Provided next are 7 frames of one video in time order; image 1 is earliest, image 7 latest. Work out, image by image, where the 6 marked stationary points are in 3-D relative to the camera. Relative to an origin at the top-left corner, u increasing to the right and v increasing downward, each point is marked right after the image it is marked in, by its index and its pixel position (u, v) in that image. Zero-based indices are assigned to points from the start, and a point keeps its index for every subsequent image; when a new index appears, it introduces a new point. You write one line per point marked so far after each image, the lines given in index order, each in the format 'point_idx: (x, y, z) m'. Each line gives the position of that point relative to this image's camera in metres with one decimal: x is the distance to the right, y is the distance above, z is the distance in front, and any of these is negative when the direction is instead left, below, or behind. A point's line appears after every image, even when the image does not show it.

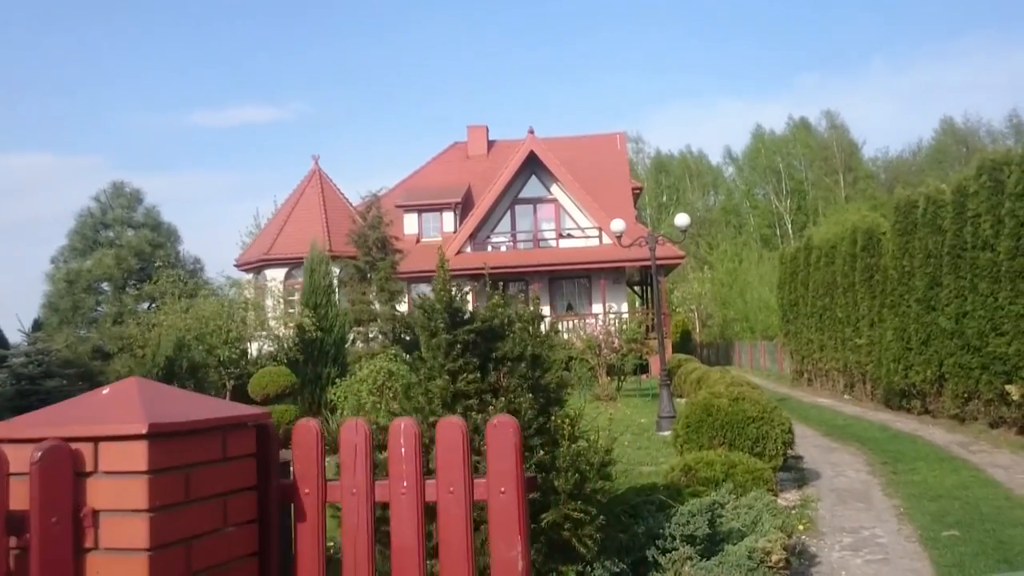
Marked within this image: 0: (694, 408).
0: (+1.8, -1.2, +9.9) m
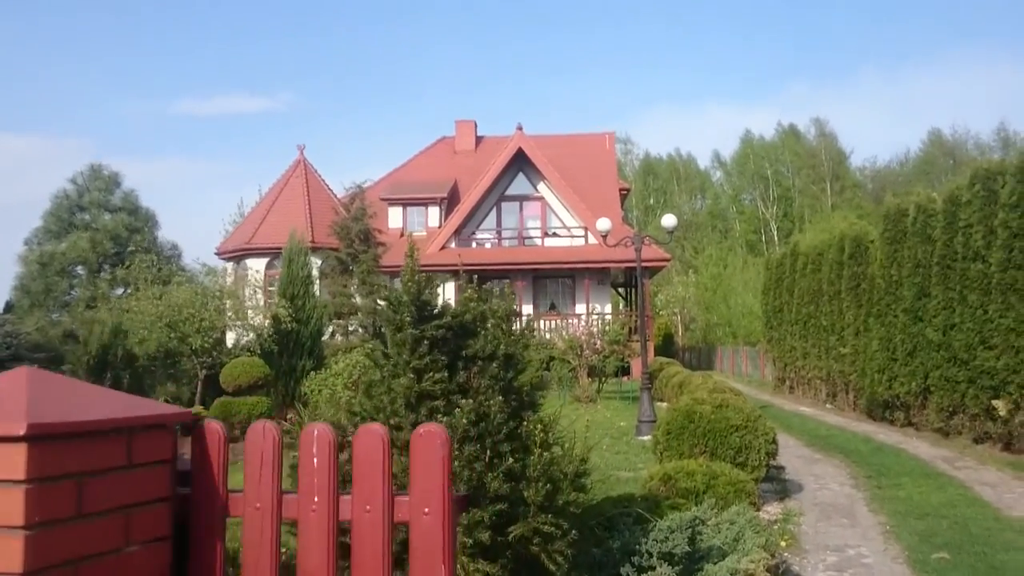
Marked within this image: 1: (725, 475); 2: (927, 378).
0: (+1.6, -1.2, +9.6) m
1: (+1.7, -1.5, +7.9) m
2: (+6.8, -1.5, +16.2) m
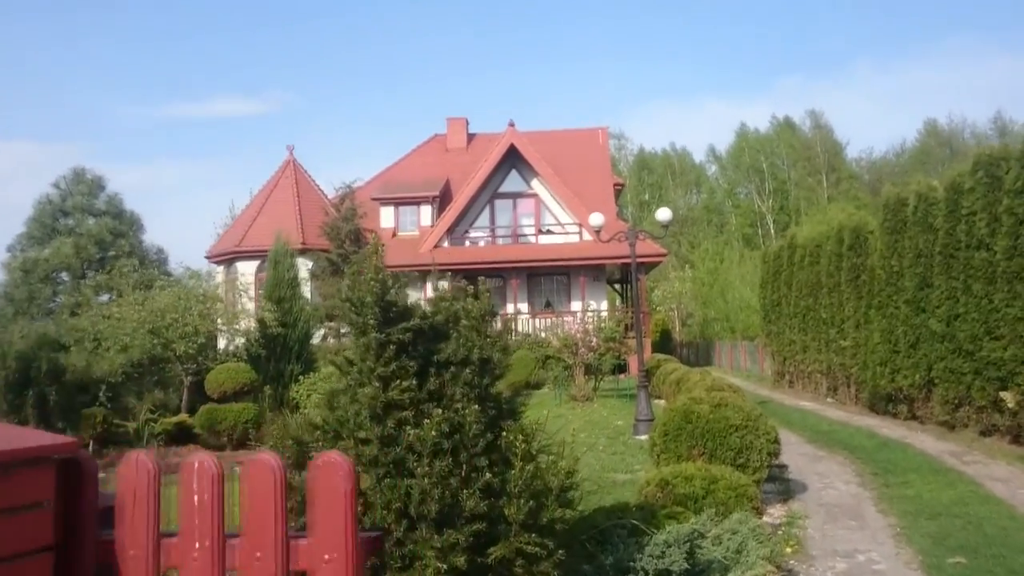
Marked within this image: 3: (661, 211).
0: (+1.5, -1.2, +9.1) m
1: (+1.6, -1.4, +7.5) m
2: (+6.7, -1.3, +15.8) m
3: (+2.6, +1.3, +17.2) m
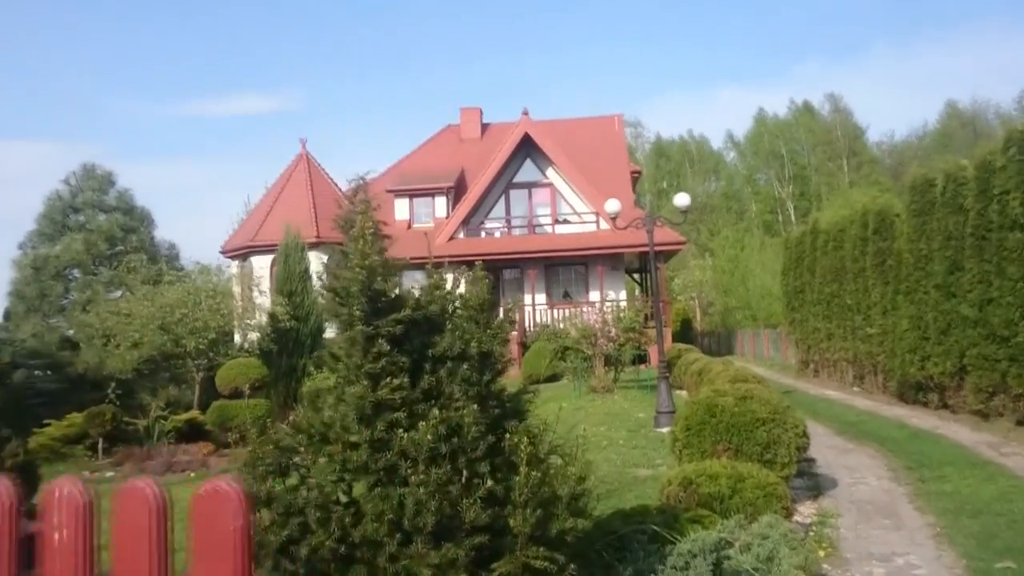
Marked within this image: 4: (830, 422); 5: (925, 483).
0: (+1.6, -1.1, +8.7) m
1: (+1.7, -1.3, +7.0) m
2: (+6.9, -1.1, +15.2) m
3: (+2.8, +1.5, +16.7) m
4: (+4.8, -2.0, +14.9) m
5: (+3.8, -1.8, +9.1) m
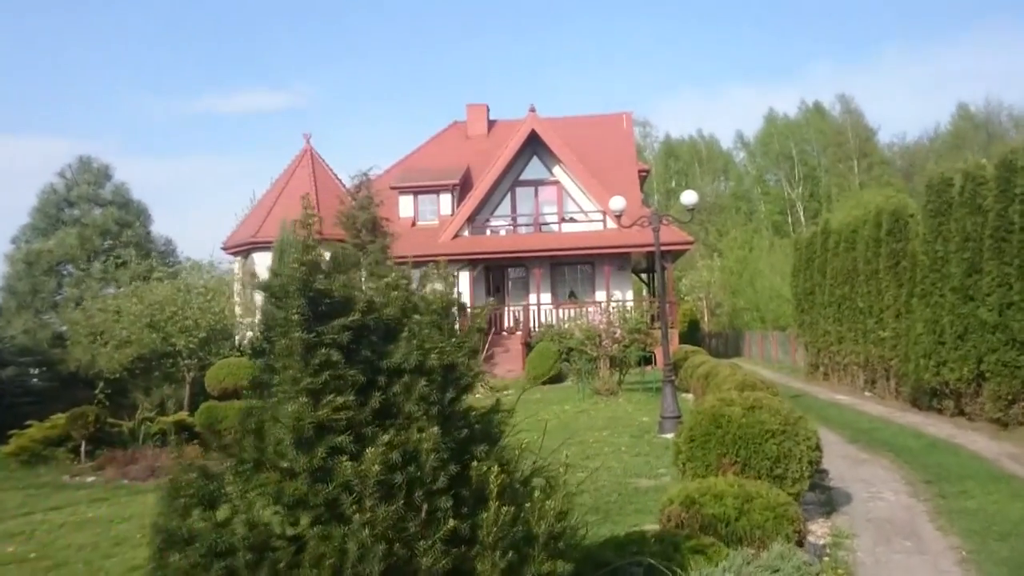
0: (+1.5, -1.1, +8.1) m
1: (+1.6, -1.4, +6.4) m
2: (+6.9, -1.1, +14.6) m
3: (+2.9, +1.5, +16.1) m
4: (+4.8, -2.1, +14.3) m
5: (+3.8, -1.8, +8.6) m
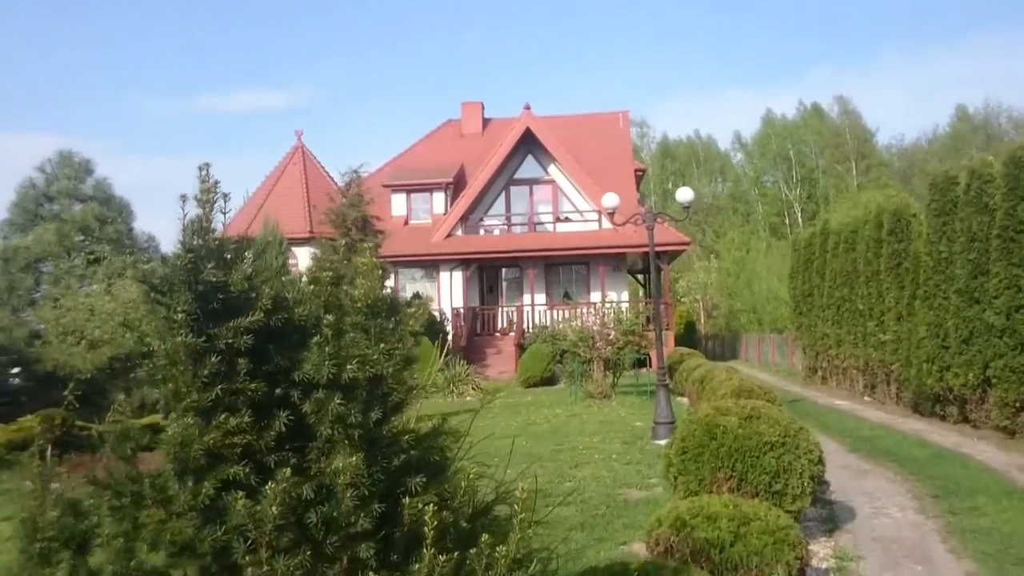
0: (+1.4, -1.1, +7.5) m
1: (+1.5, -1.4, +5.8) m
2: (+6.7, -1.1, +14.0) m
3: (+2.7, +1.5, +15.5) m
4: (+4.6, -2.1, +13.8) m
5: (+3.6, -1.8, +8.0) m
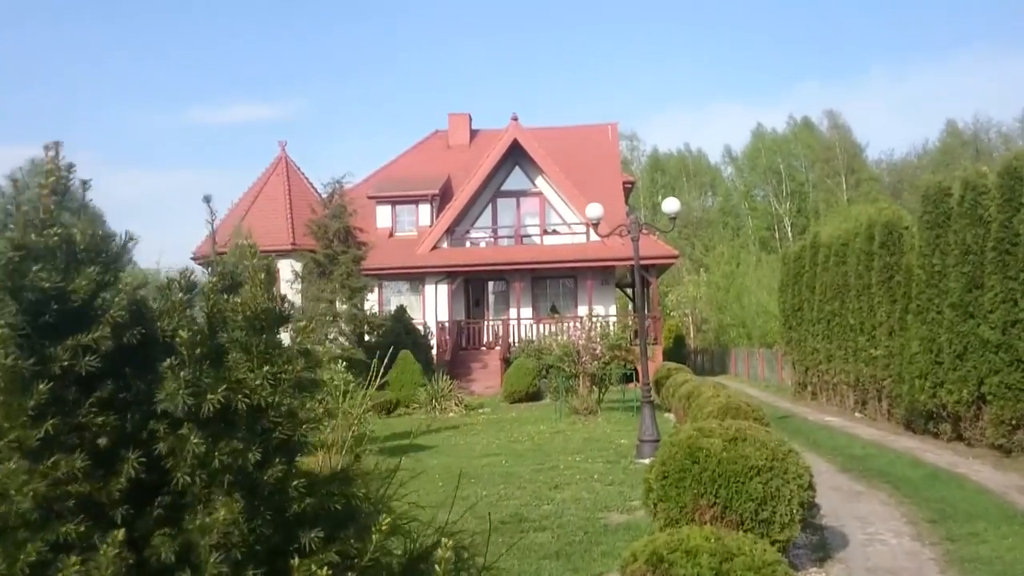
0: (+1.1, -1.1, +7.0) m
1: (+1.3, -1.4, +5.3) m
2: (+6.5, -1.3, +13.6) m
3: (+2.4, +1.3, +15.0) m
4: (+4.3, -2.3, +13.3) m
5: (+3.4, -1.9, +7.5) m
